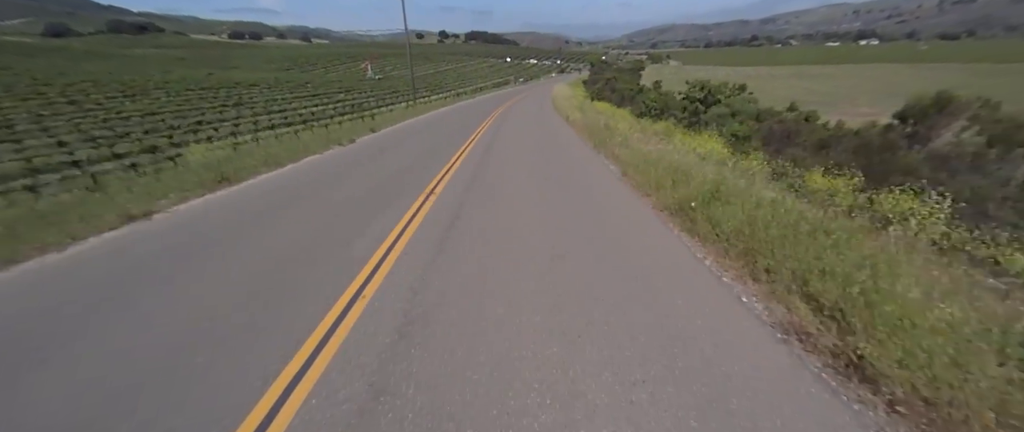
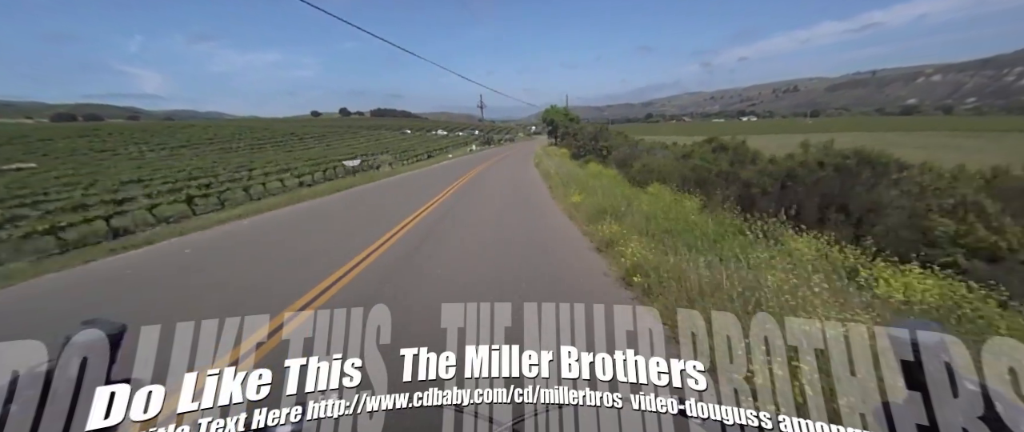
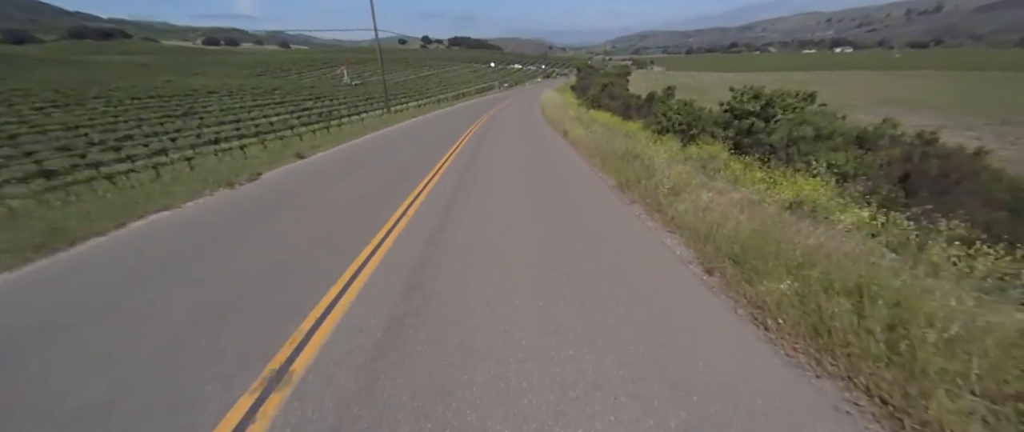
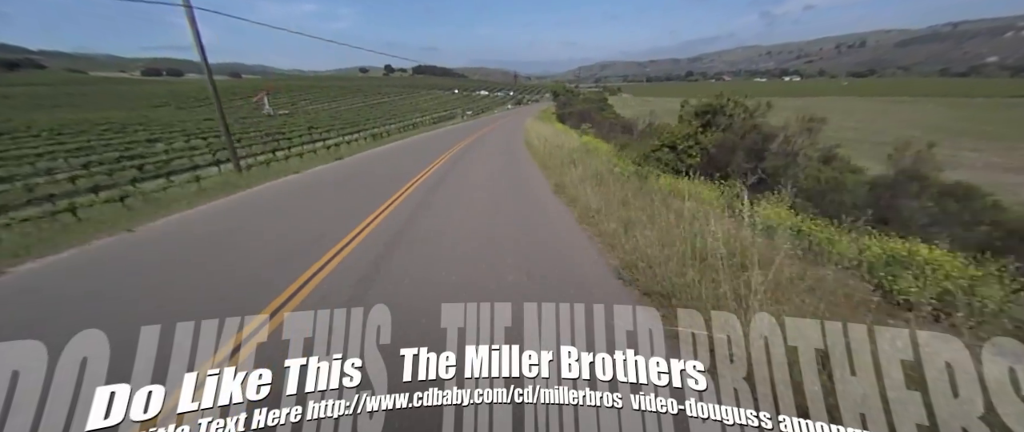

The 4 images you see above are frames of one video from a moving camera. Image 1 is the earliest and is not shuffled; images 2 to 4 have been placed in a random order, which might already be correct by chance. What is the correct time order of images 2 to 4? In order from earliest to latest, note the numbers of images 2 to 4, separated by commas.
3, 4, 2
